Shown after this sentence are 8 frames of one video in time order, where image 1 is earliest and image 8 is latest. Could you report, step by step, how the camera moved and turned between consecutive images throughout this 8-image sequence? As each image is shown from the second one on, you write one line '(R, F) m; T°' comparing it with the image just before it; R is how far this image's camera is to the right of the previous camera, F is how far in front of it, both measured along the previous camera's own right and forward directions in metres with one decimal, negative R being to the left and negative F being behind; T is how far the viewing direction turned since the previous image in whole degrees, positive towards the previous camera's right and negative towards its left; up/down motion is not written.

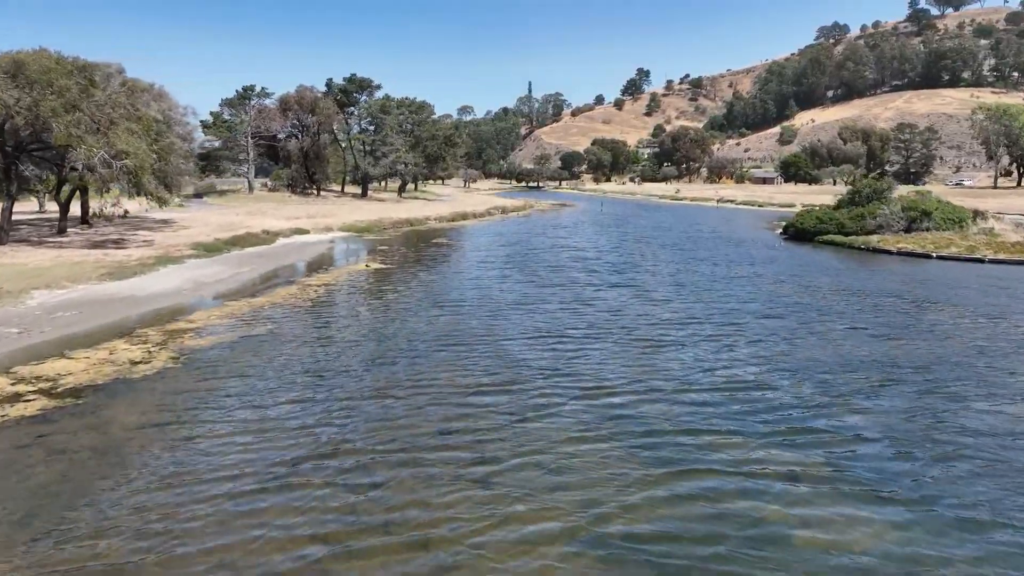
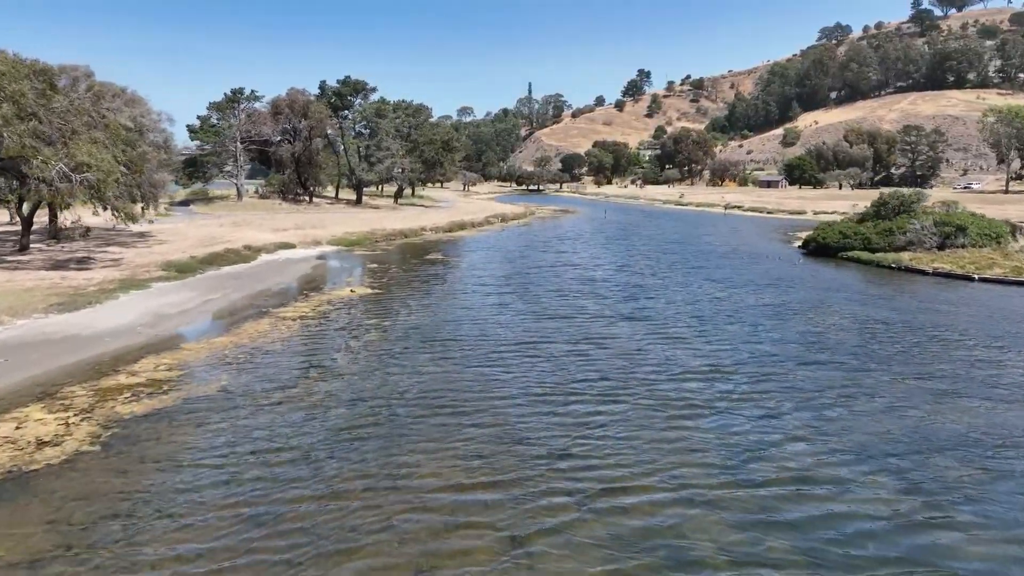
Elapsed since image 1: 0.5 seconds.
(0.0, +2.2) m; 0°
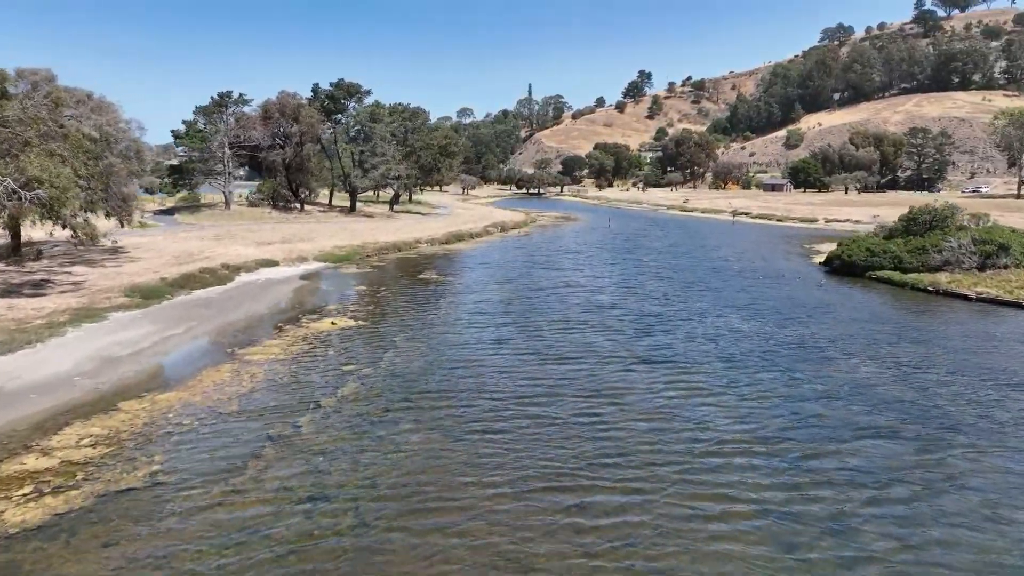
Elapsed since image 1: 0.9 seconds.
(0.0, +2.2) m; 0°
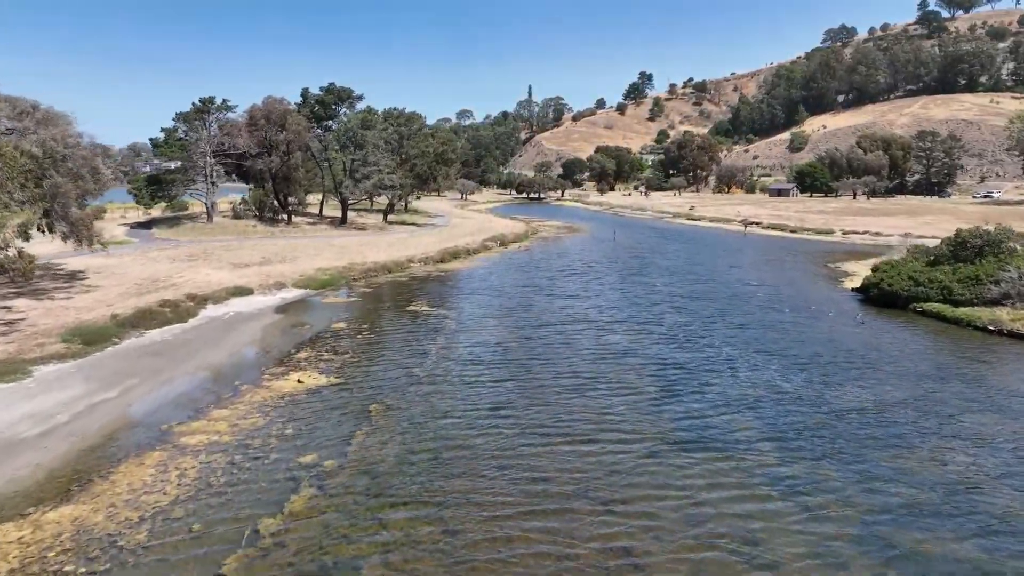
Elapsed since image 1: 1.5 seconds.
(0.0, +3.0) m; 0°
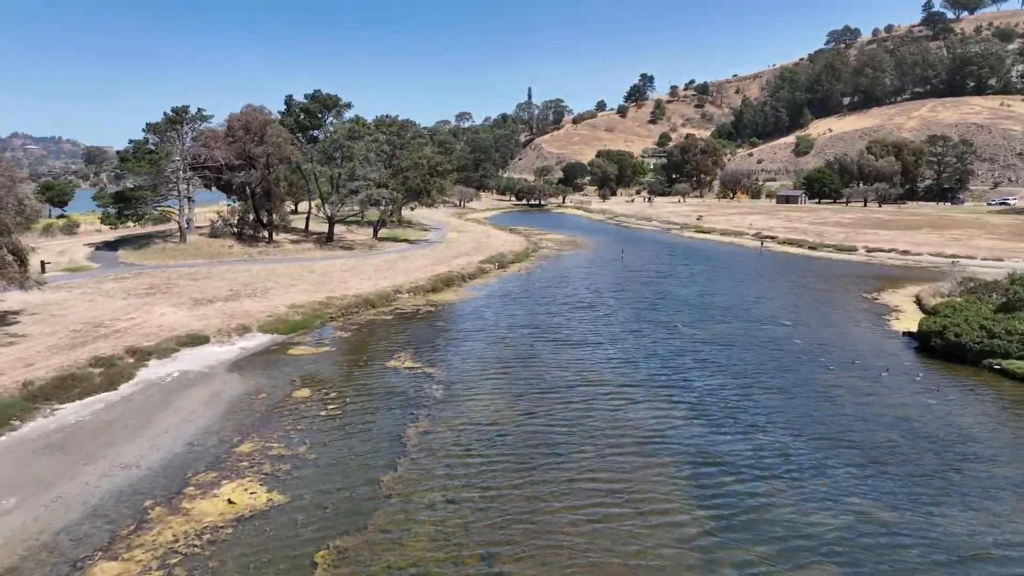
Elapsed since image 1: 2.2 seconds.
(0.0, +3.8) m; 0°
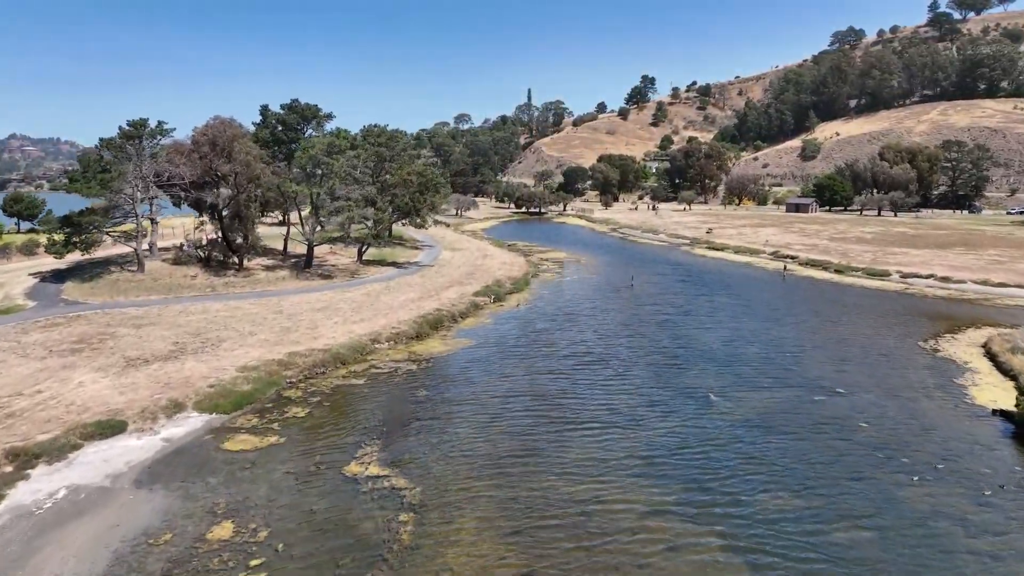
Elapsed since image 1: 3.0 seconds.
(+0.1, +4.7) m; 0°
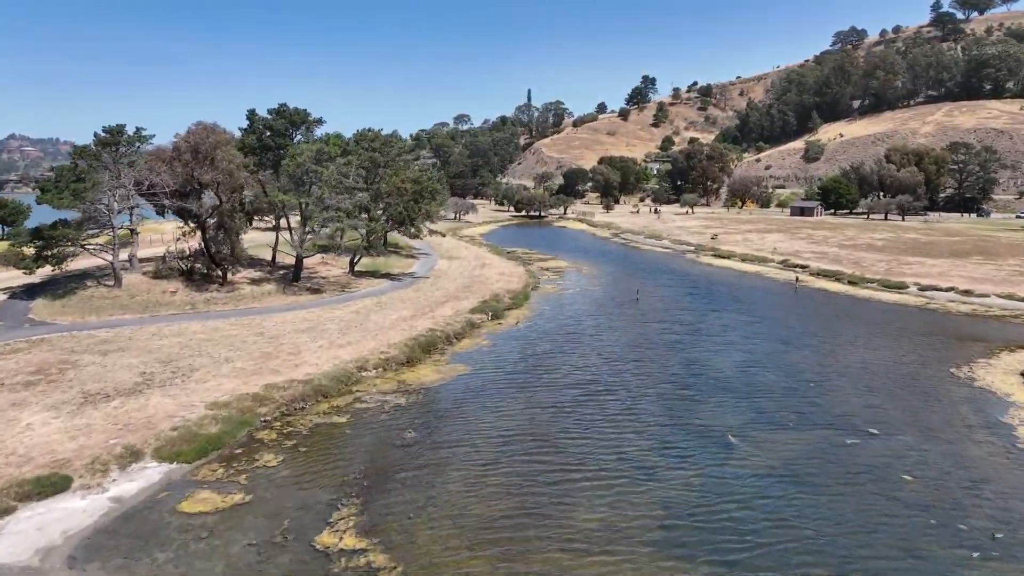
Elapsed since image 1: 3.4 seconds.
(+0.1, +2.2) m; 0°
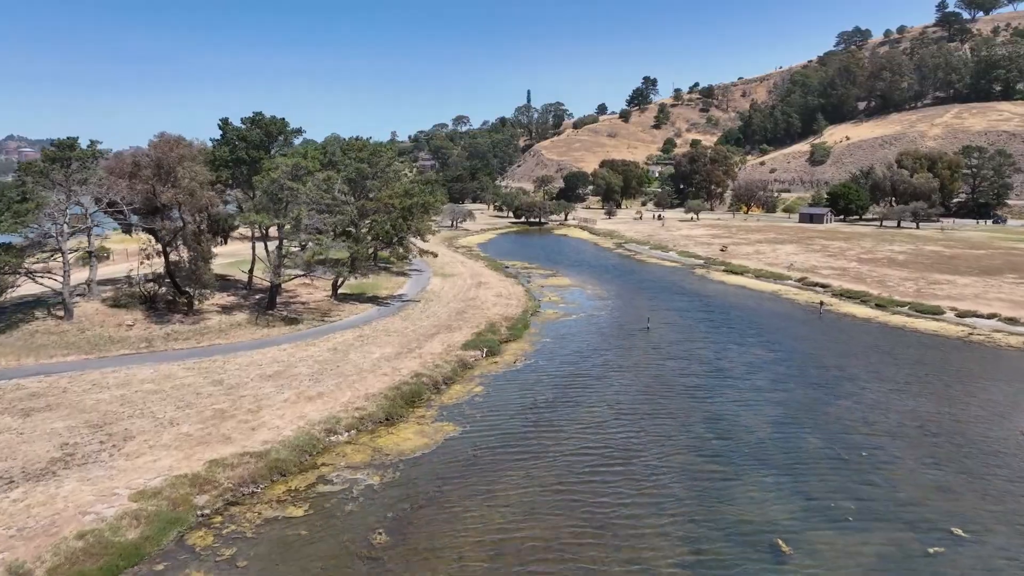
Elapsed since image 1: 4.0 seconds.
(+0.1, +4.0) m; 0°
